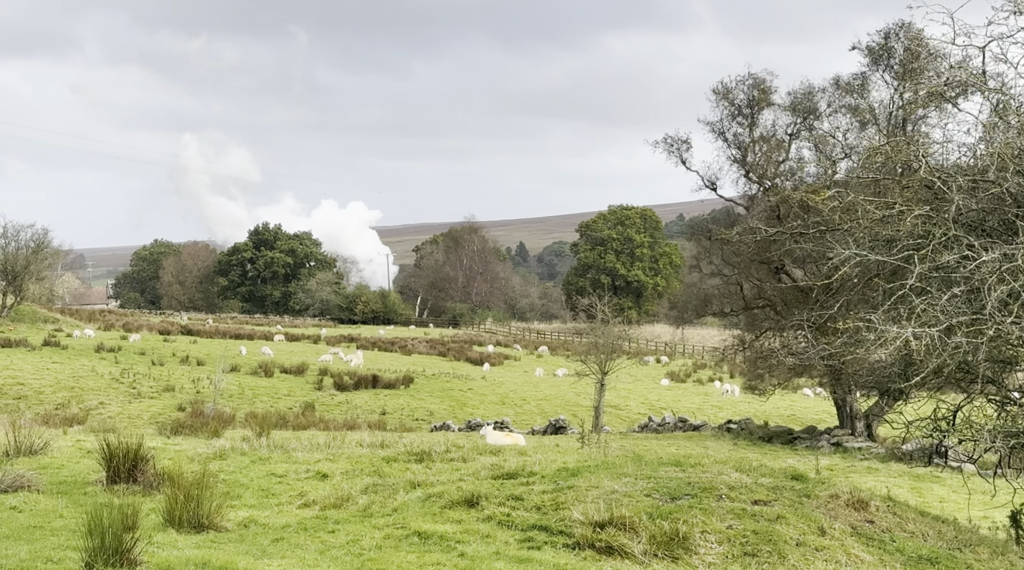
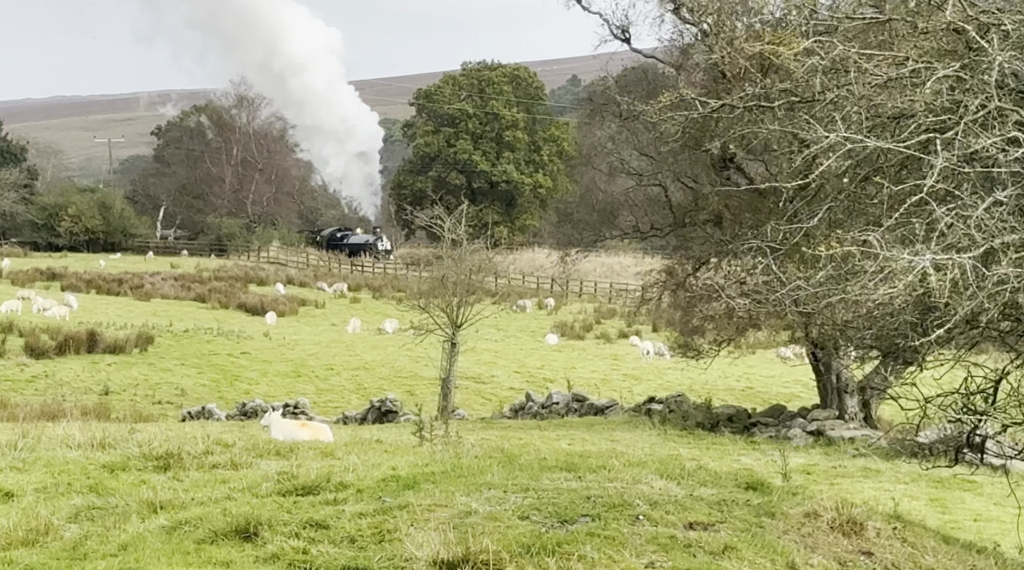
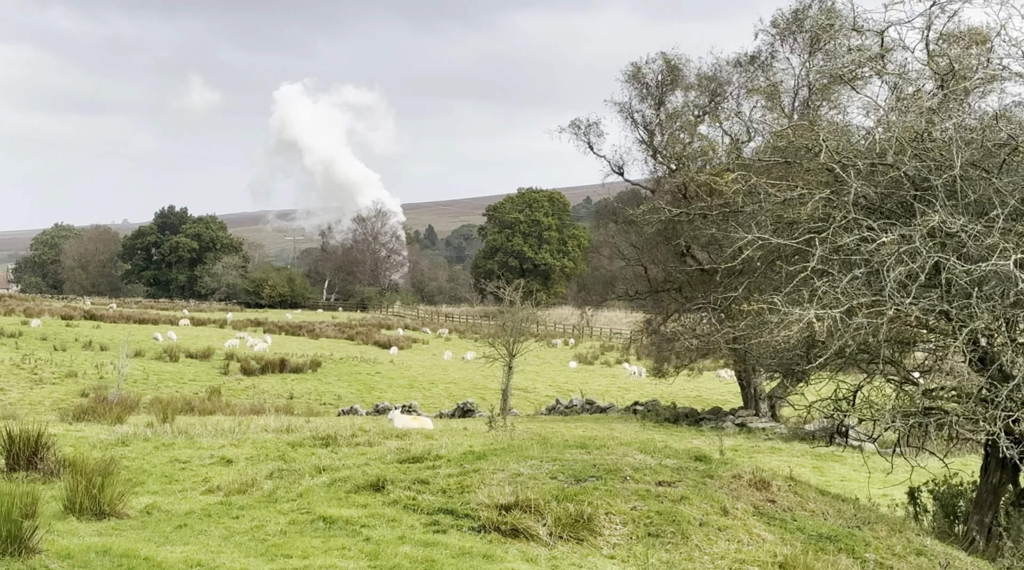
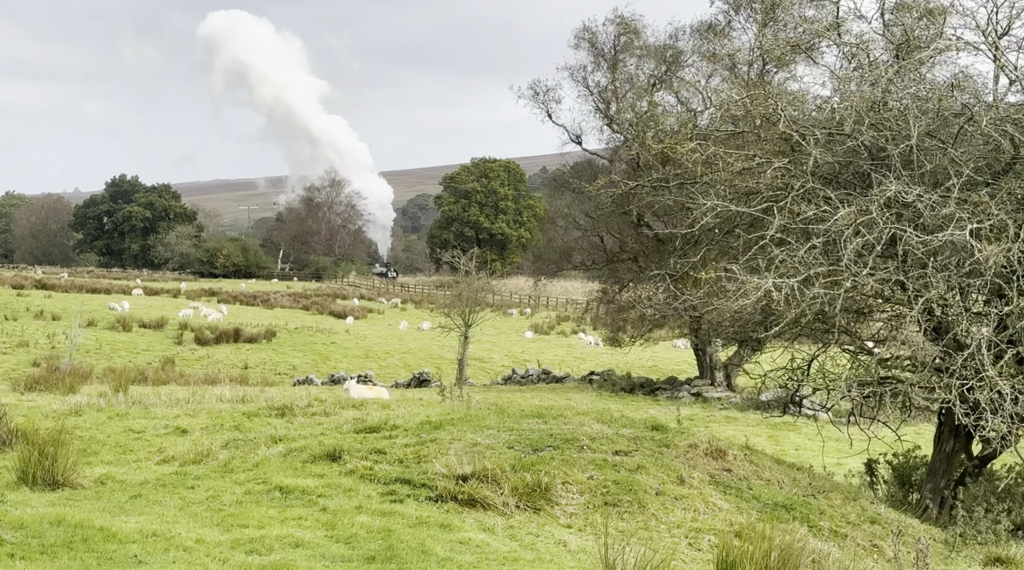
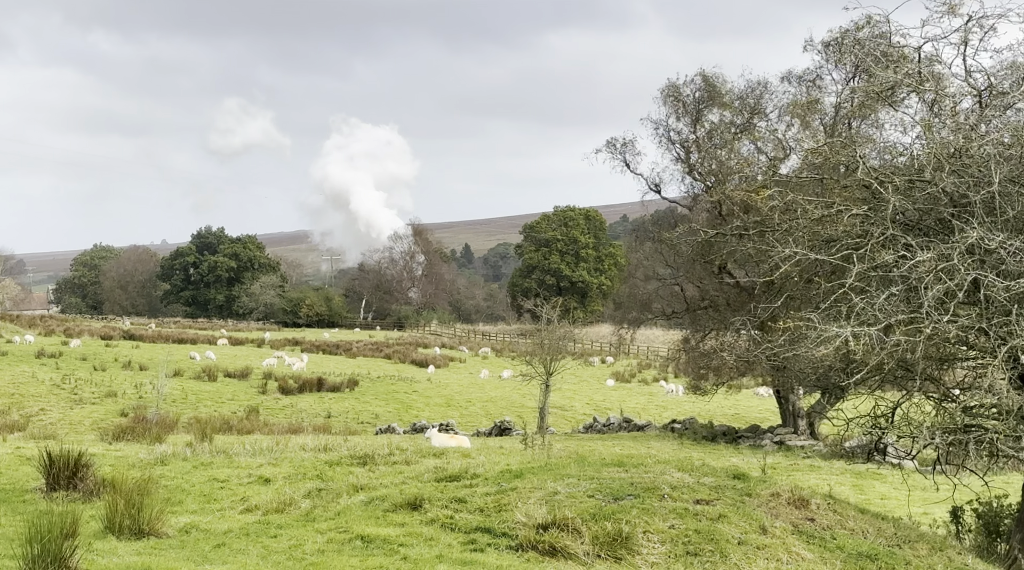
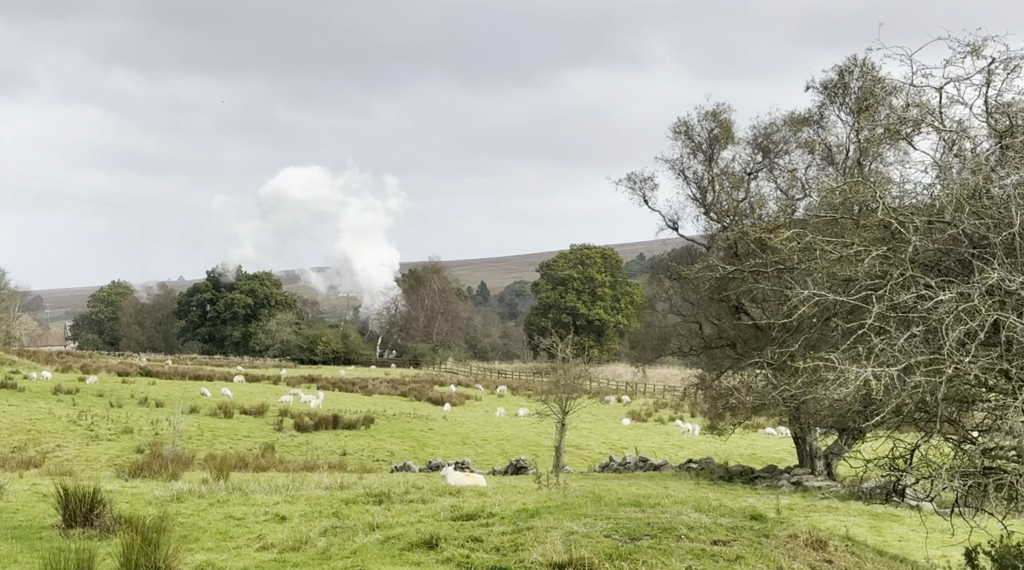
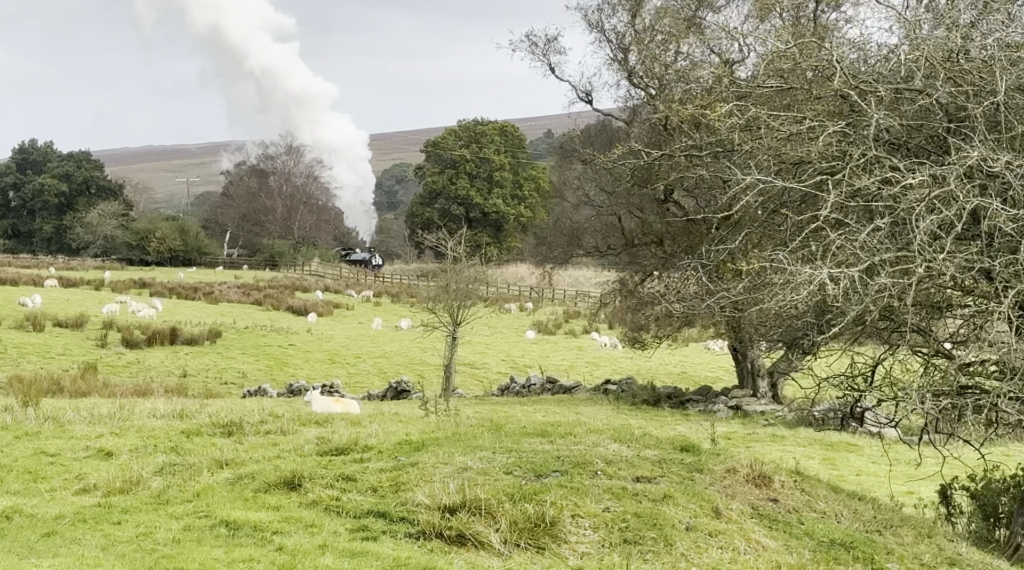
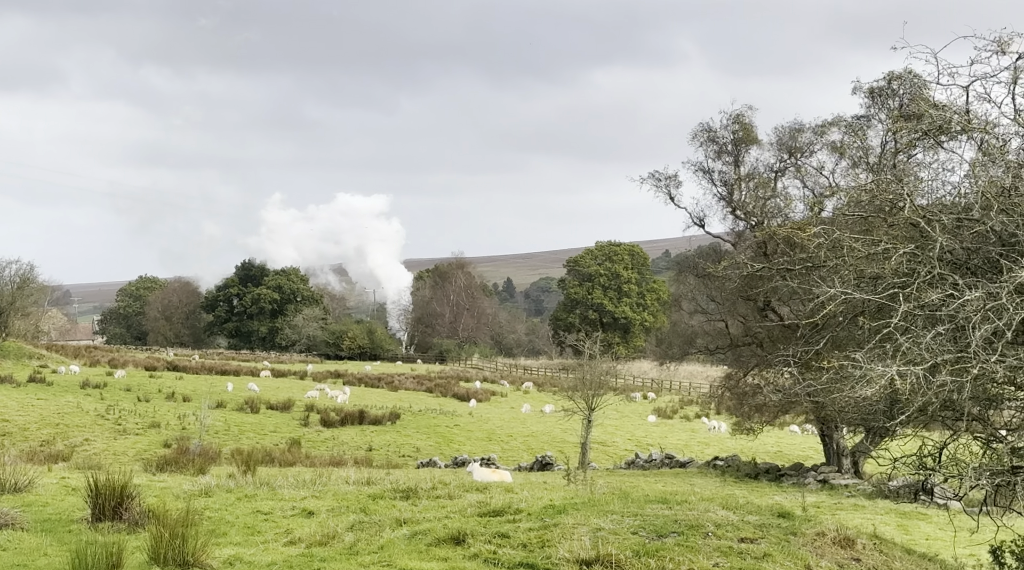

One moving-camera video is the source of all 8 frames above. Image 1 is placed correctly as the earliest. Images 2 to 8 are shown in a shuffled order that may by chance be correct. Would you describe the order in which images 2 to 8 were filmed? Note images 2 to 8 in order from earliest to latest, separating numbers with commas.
8, 6, 5, 3, 4, 7, 2
